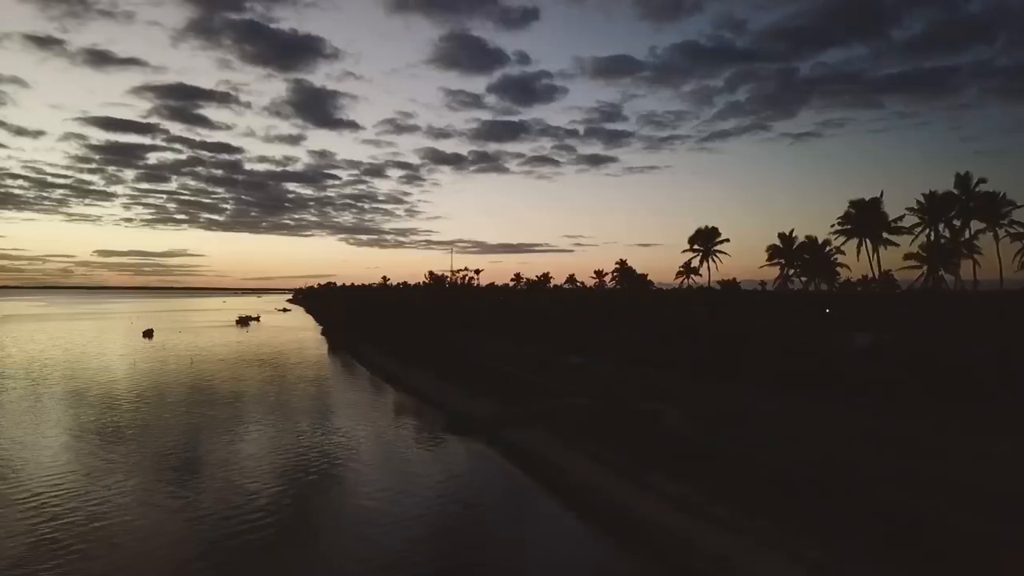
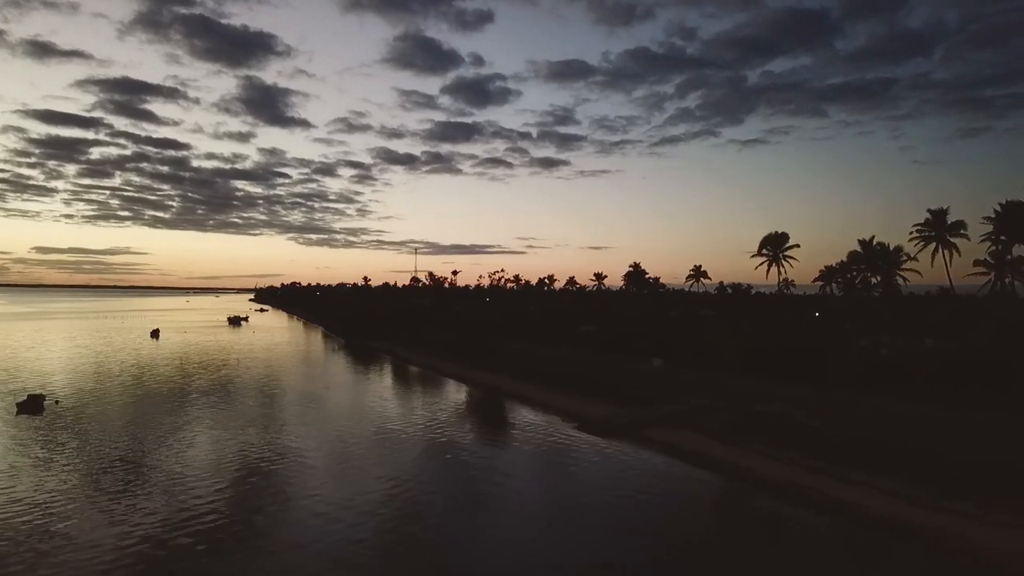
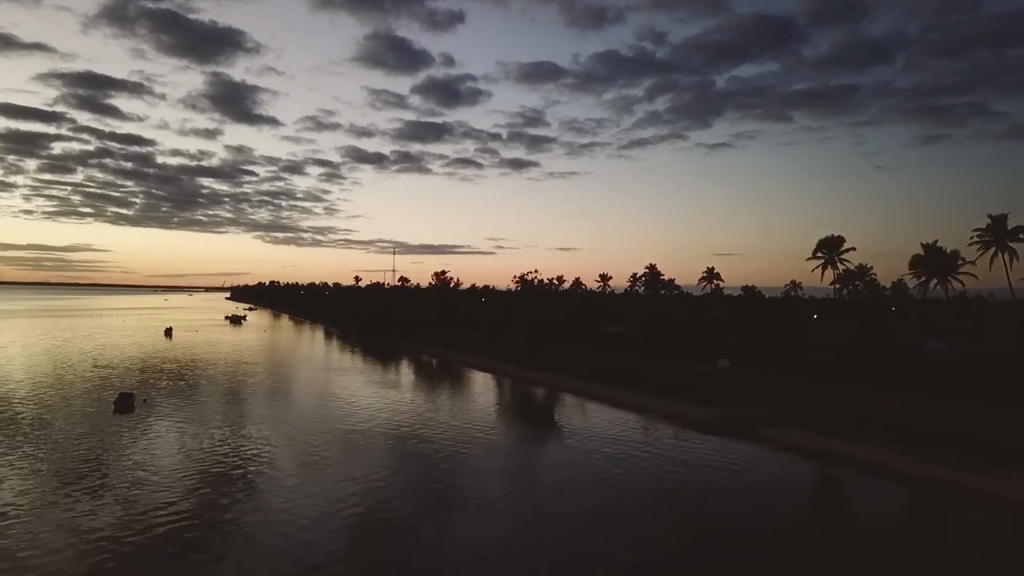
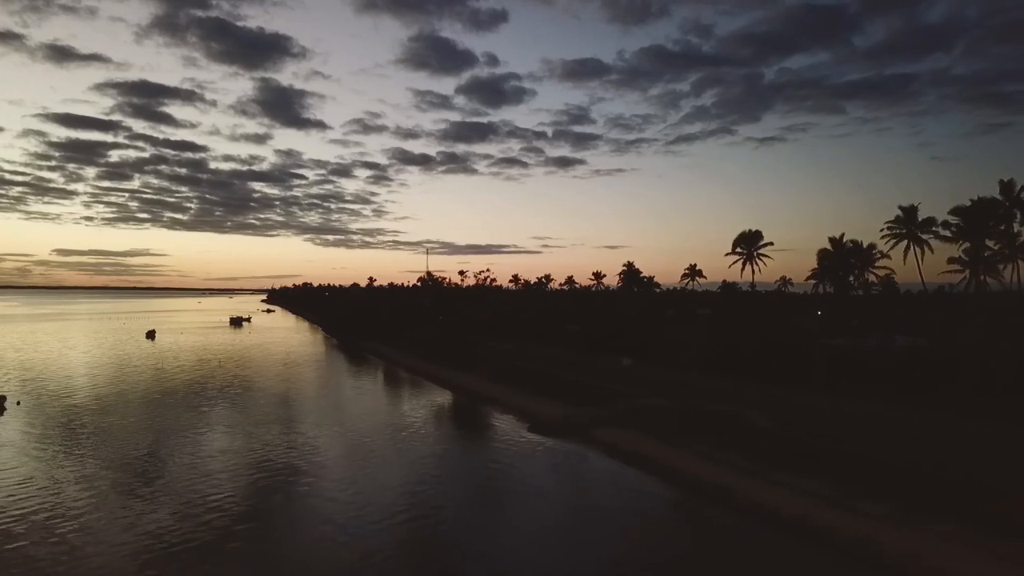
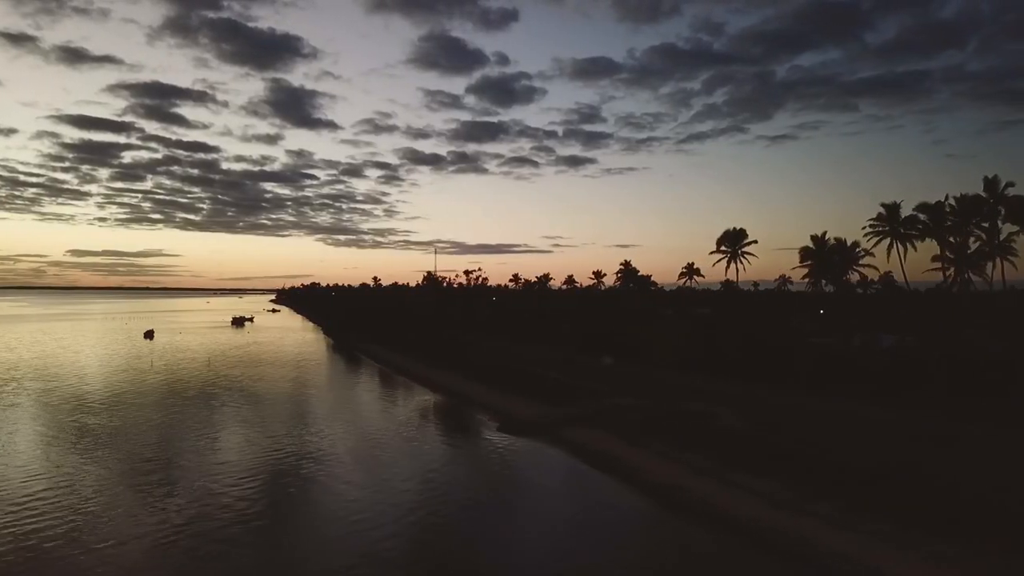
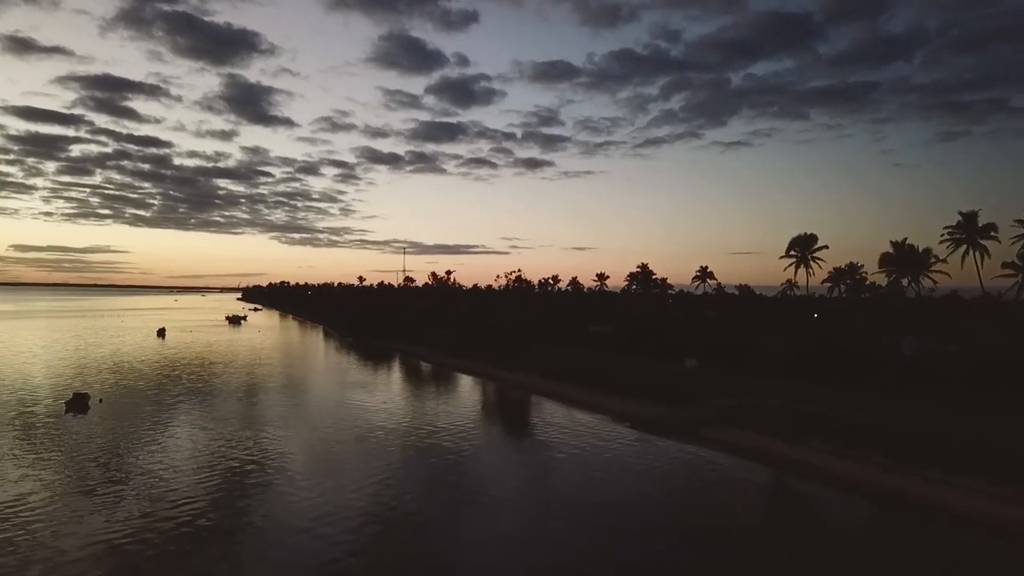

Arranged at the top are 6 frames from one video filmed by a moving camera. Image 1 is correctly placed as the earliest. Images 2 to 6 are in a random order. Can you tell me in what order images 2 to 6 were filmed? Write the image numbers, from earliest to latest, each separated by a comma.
5, 4, 2, 6, 3
